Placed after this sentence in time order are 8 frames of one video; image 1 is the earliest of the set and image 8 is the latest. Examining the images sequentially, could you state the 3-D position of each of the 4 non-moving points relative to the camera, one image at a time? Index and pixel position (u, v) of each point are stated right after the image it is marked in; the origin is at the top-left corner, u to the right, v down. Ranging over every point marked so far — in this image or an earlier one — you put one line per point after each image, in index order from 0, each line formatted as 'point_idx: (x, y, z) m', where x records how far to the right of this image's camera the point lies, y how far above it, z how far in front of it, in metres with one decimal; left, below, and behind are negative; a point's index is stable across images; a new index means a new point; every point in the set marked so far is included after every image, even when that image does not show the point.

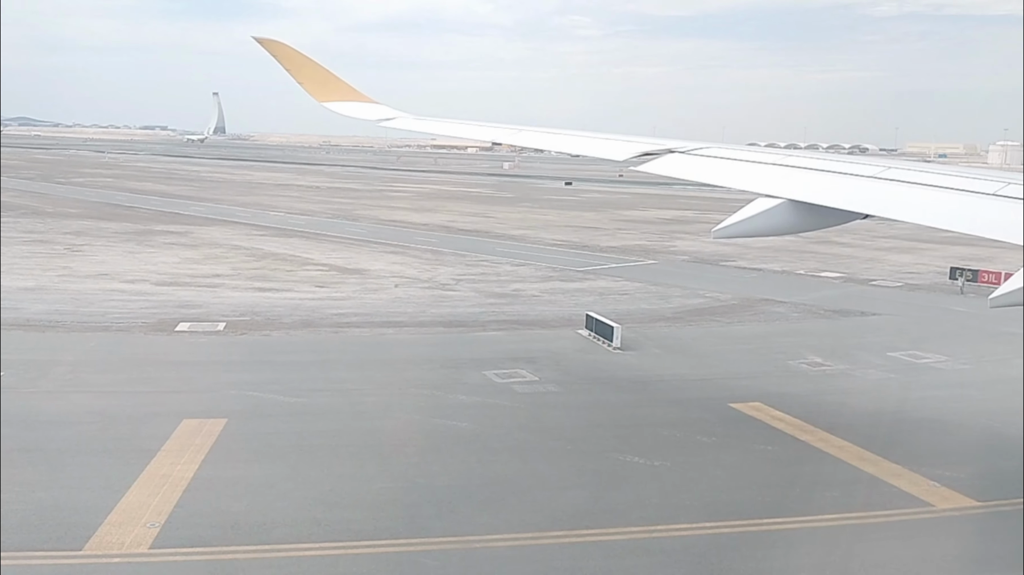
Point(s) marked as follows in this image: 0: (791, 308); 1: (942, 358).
0: (+6.1, -0.4, +19.6) m
1: (+6.9, -1.1, +14.4) m
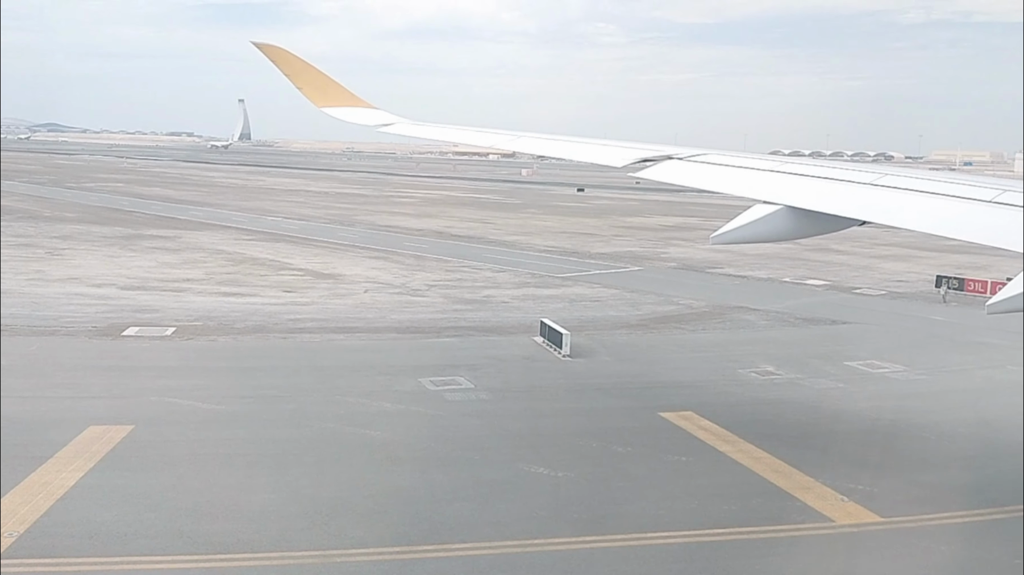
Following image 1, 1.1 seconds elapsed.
0: (+5.4, -0.6, +19.3) m
1: (+6.1, -1.3, +14.1) m
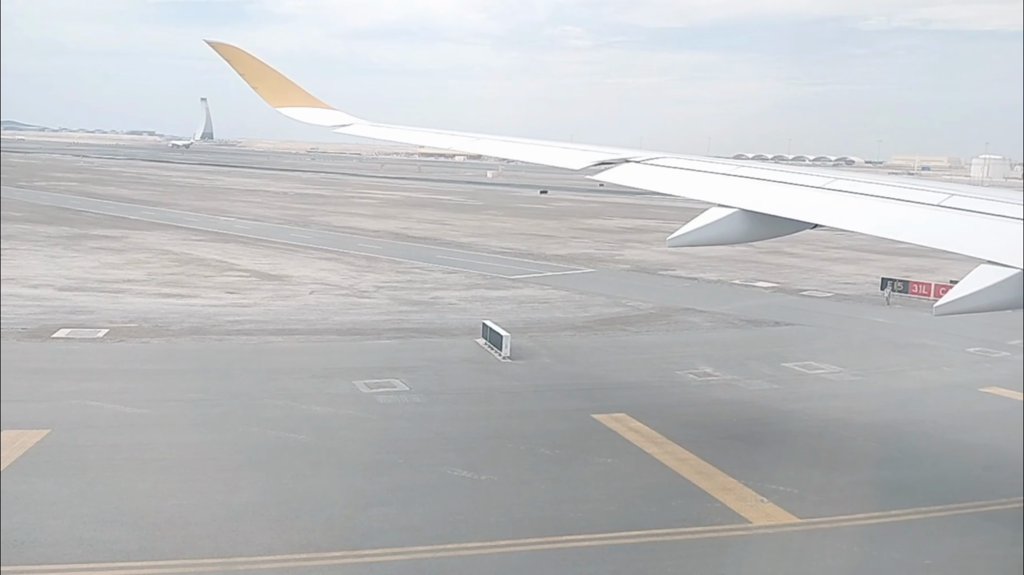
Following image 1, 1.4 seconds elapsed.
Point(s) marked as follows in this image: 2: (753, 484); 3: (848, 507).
0: (+4.2, -0.6, +19.4) m
1: (+5.2, -1.3, +14.3) m
2: (+2.2, -1.8, +8.4) m
3: (+2.9, -1.9, +7.9) m
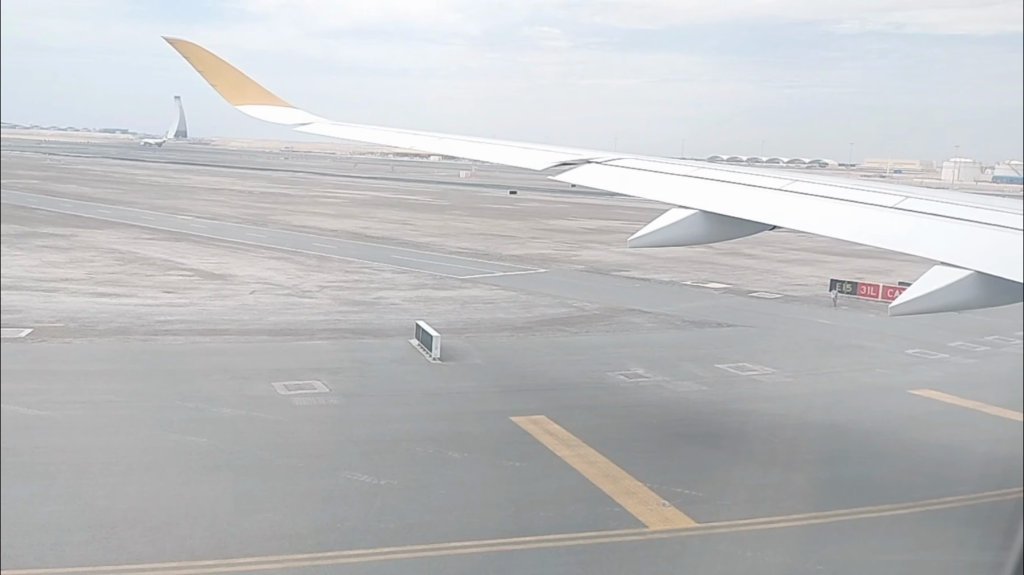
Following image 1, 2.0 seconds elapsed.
0: (+3.0, -0.7, +19.4) m
1: (+4.1, -1.3, +14.2) m
2: (+1.3, -1.8, +8.3) m
3: (+2.0, -1.9, +7.8) m
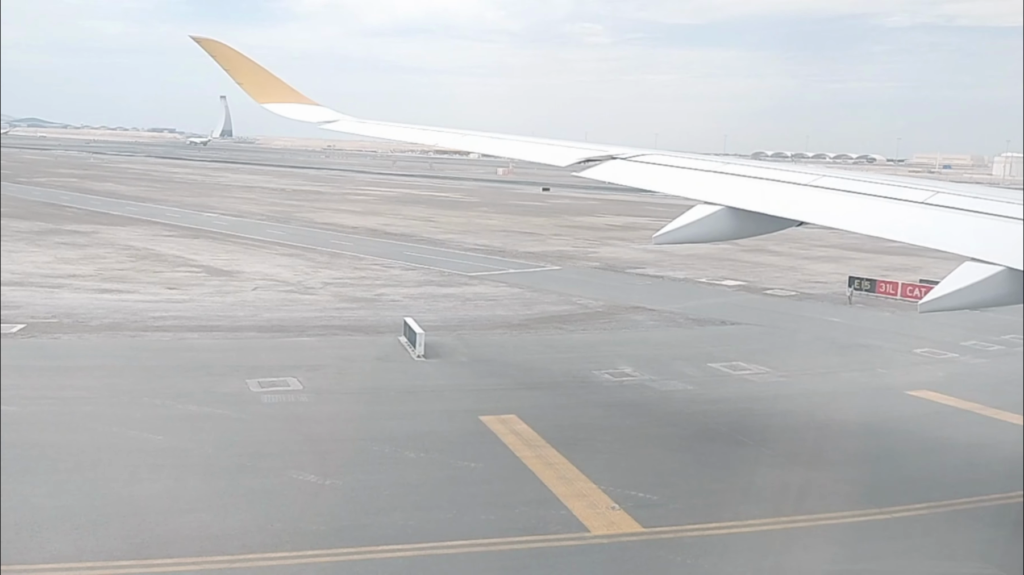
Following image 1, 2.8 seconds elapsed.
0: (+3.0, -0.6, +19.0) m
1: (+3.9, -1.3, +13.9) m
2: (+0.9, -1.8, +8.1) m
3: (+1.6, -1.9, +7.5) m
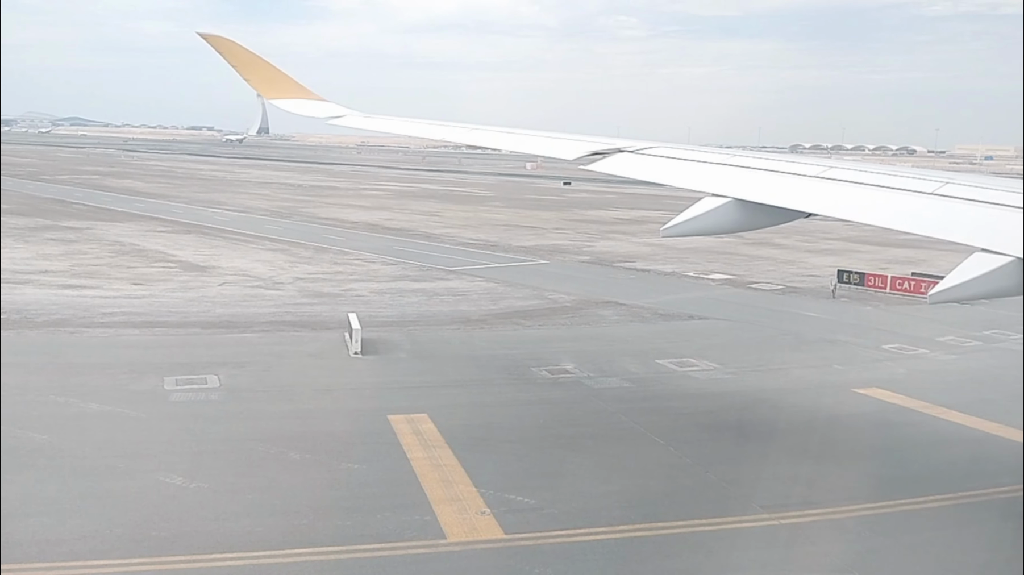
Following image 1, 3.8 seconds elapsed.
0: (+2.3, -0.5, +18.6) m
1: (+3.0, -1.2, +13.4) m
2: (-0.2, -1.8, +7.7) m
3: (+0.5, -1.9, +7.2) m
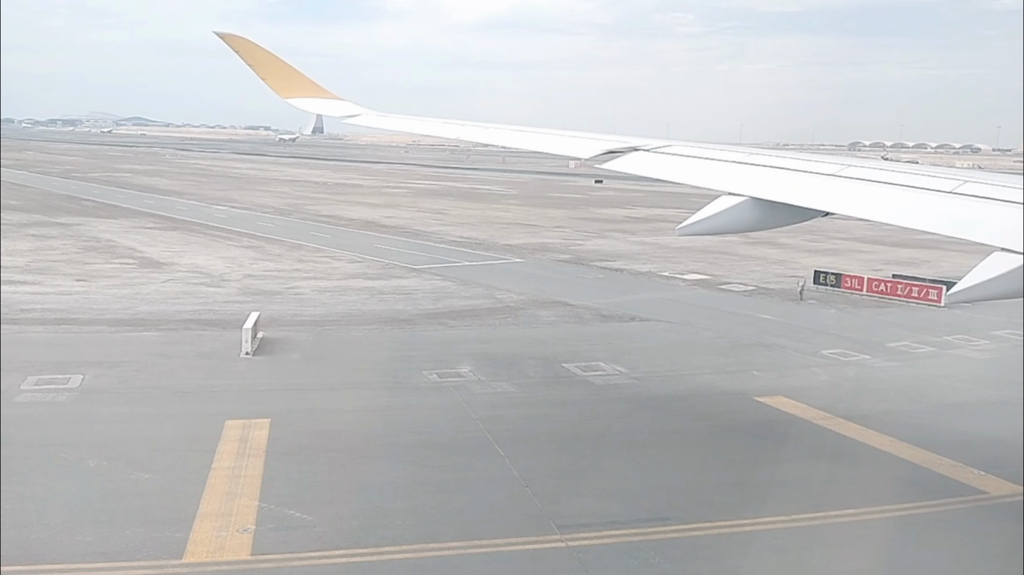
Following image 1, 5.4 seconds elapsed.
0: (+1.0, -0.5, +17.9) m
1: (+1.5, -1.2, +12.7) m
2: (-1.9, -1.8, +7.2) m
3: (-1.3, -1.9, +6.6) m
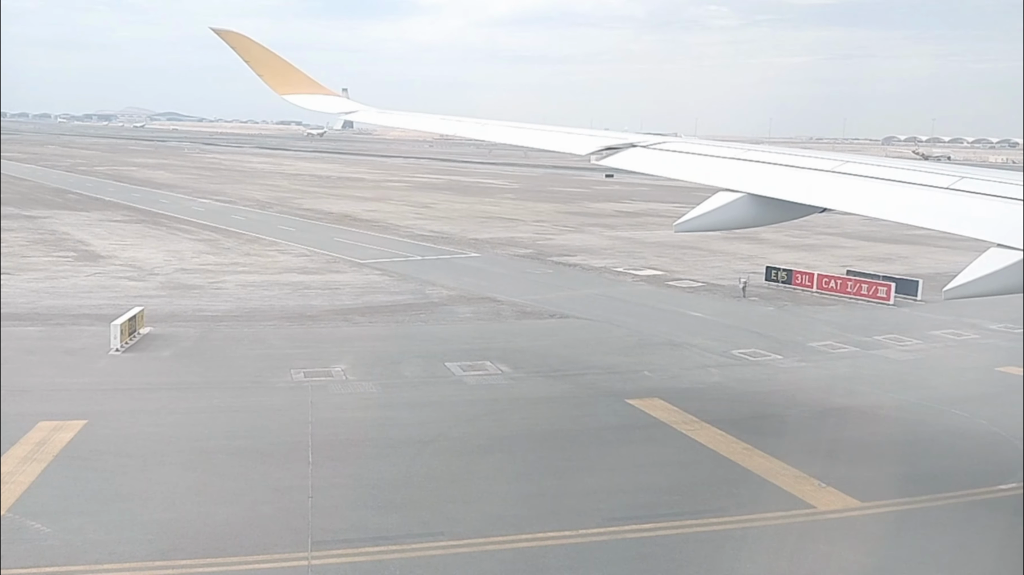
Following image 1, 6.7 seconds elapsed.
0: (-0.5, -0.4, +17.4) m
1: (-0.1, -1.1, +12.2) m
2: (-3.7, -1.7, +6.7) m
3: (-3.1, -1.8, +6.2) m
